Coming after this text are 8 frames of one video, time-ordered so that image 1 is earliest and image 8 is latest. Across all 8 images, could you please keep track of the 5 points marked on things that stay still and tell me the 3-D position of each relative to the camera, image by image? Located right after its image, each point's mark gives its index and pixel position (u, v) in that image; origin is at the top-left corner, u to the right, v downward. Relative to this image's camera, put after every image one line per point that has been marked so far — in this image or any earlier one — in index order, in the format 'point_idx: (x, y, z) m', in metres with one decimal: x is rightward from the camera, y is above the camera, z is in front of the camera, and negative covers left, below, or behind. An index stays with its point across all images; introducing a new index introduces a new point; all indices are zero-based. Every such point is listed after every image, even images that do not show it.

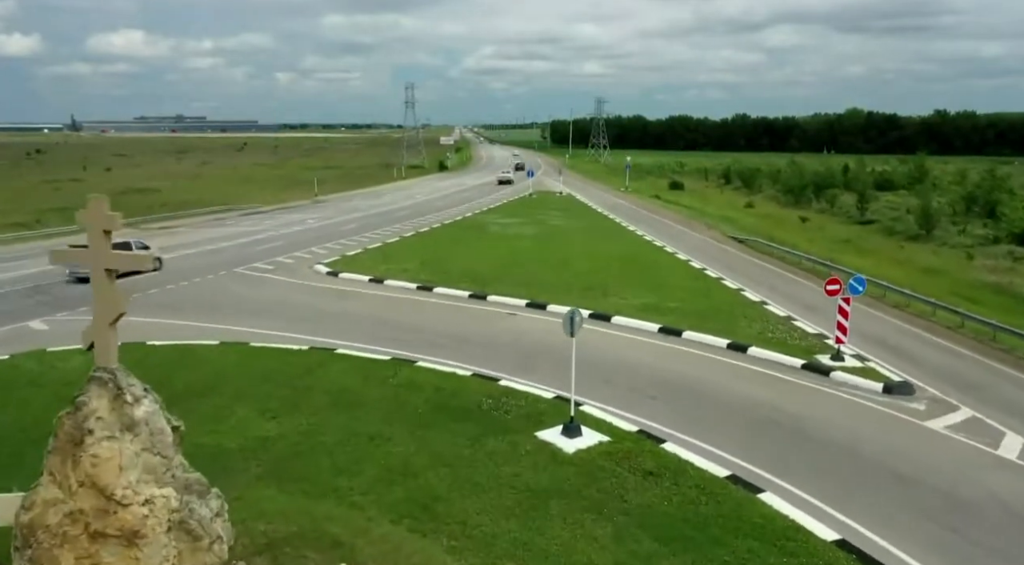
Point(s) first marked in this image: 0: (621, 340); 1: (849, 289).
0: (+2.6, -1.4, +16.9) m
1: (+7.5, -0.2, +15.6) m
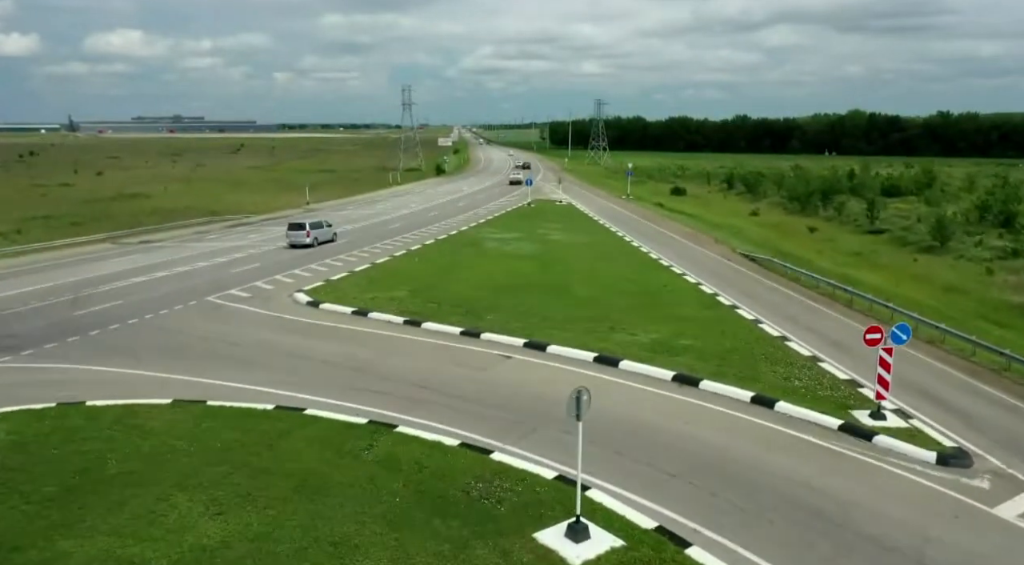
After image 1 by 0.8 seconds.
0: (+2.5, -2.3, +15.0) m
1: (+7.4, -1.1, +13.7) m
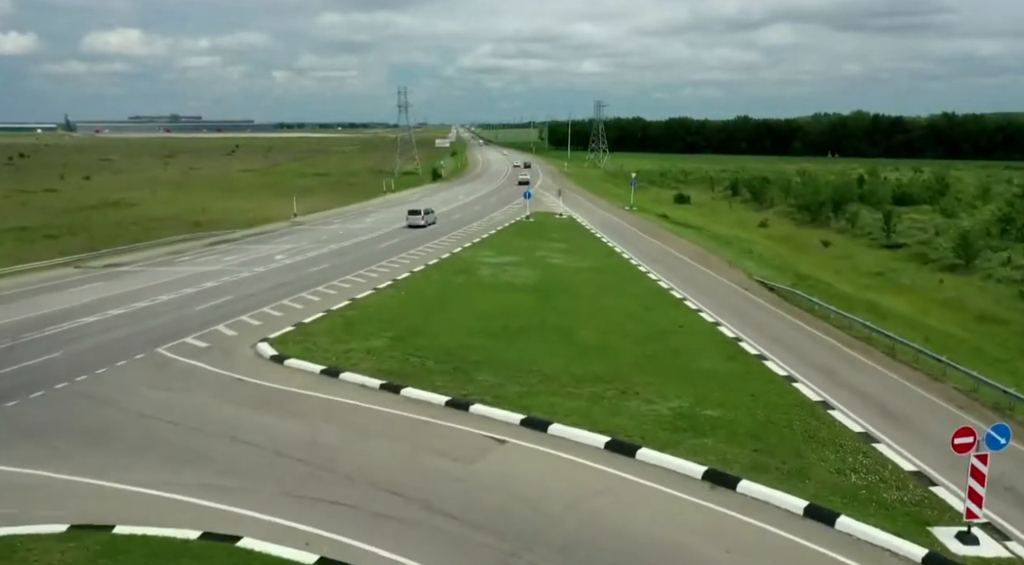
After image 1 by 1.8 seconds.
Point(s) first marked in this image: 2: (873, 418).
0: (+2.4, -3.7, +12.1) m
1: (+7.3, -2.5, +10.8) m
2: (+8.4, -3.2, +16.2) m
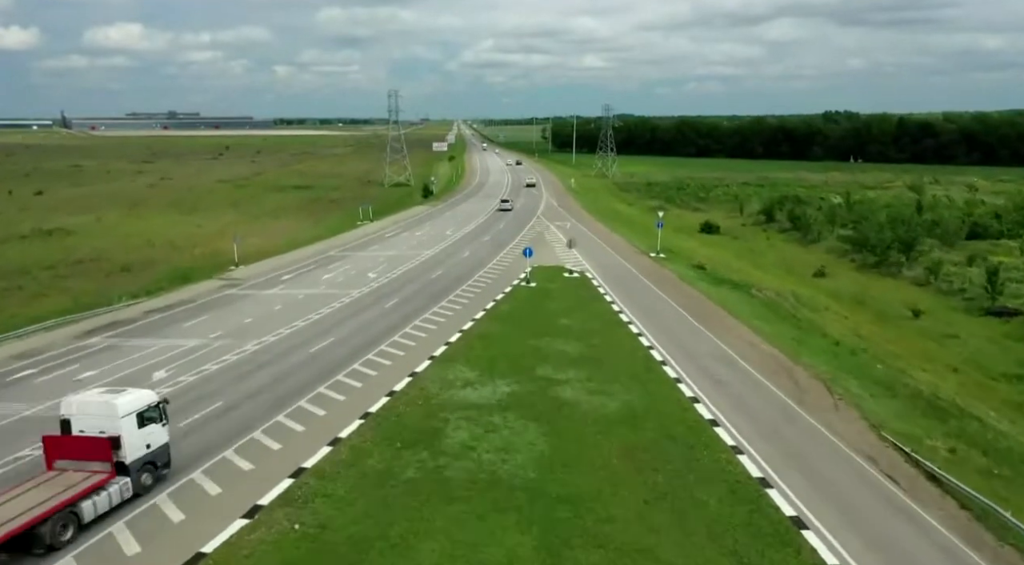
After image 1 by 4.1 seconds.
0: (+2.0, -8.4, +0.2) m
1: (+6.9, -7.2, -1.1) m
2: (+8.0, -7.9, +4.2) m
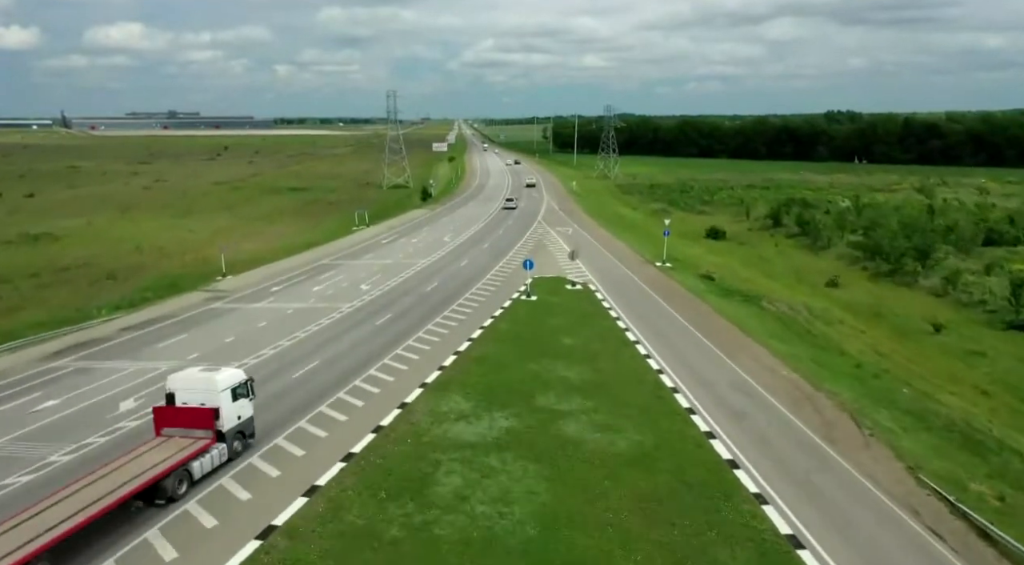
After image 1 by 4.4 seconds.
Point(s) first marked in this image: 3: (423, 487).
0: (+2.0, -9.2, -1.8) m
1: (+6.9, -8.0, -3.2) m
2: (+7.9, -8.6, +2.2) m
3: (-2.1, -4.9, +16.9) m
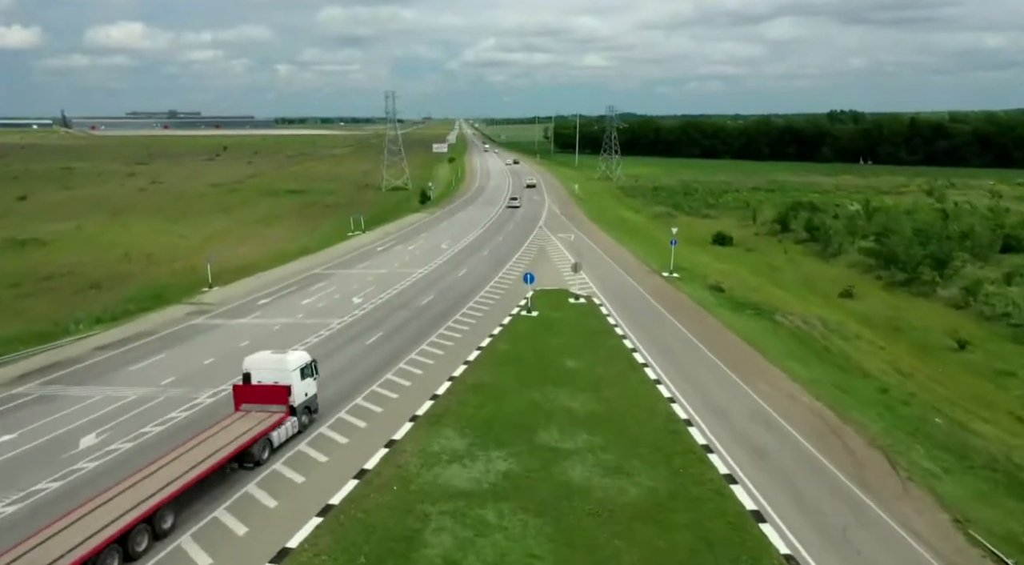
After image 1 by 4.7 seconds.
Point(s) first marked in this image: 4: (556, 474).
0: (+1.9, -9.9, -3.9) m
1: (+6.8, -8.7, -5.2) m
2: (+7.9, -9.4, +0.1) m
3: (-2.2, -5.6, +14.8) m
4: (+1.1, -5.0, +18.5) m
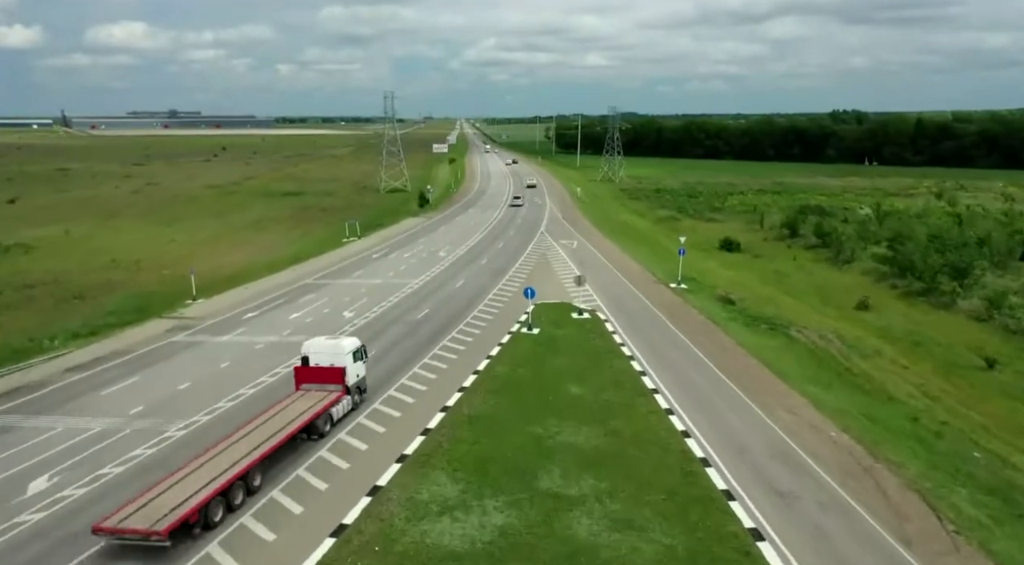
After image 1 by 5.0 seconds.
0: (+1.8, -10.6, -6.0) m
1: (+6.7, -9.4, -7.4) m
2: (+7.8, -10.1, -2.0) m
3: (-2.2, -6.3, +12.7) m
4: (+1.1, -5.7, +16.4) m
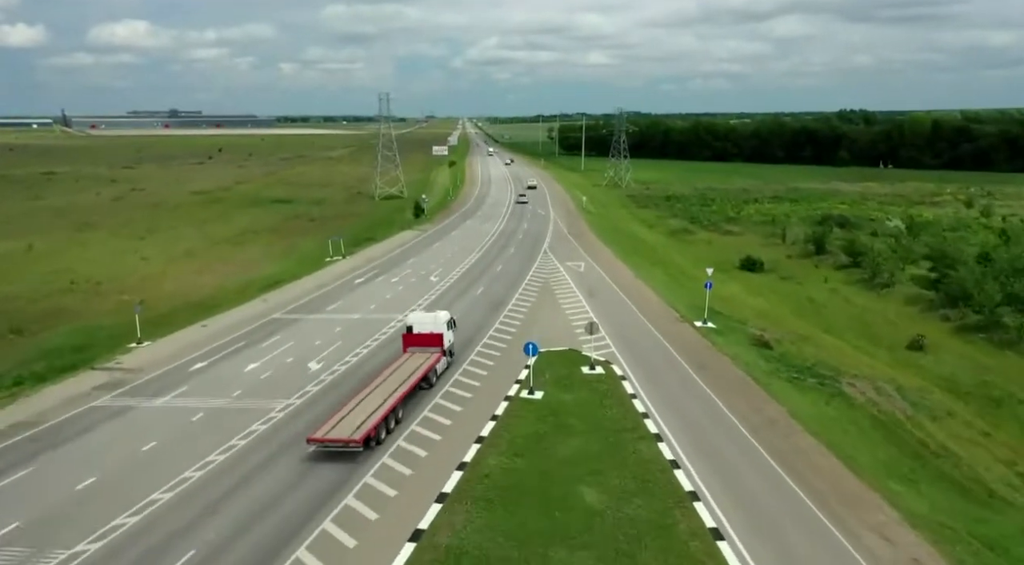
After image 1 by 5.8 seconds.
0: (+1.6, -12.7, -12.0) m
1: (+6.5, -11.5, -13.3) m
2: (+7.5, -12.2, -8.0) m
3: (-2.4, -8.4, +6.8) m
4: (+0.9, -7.8, +10.4) m
